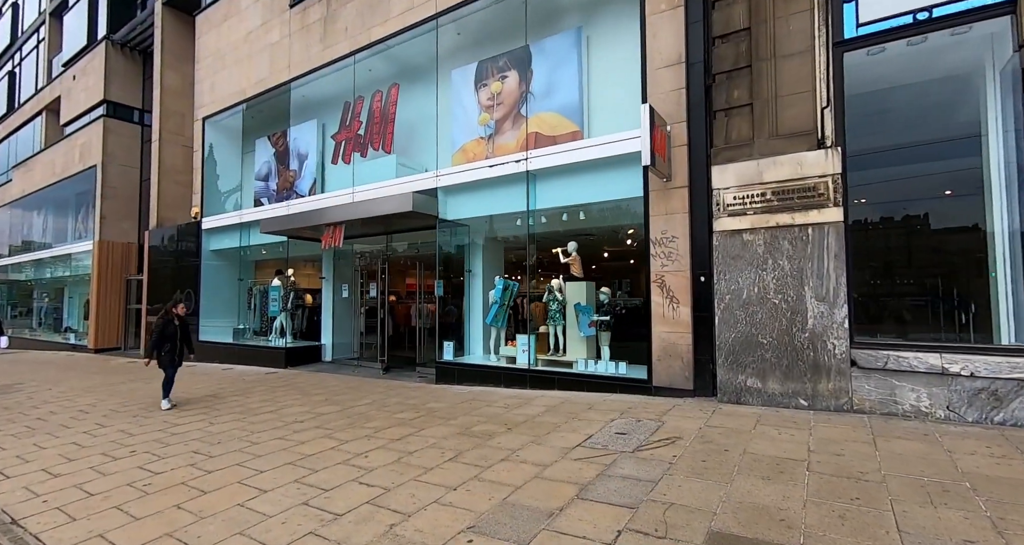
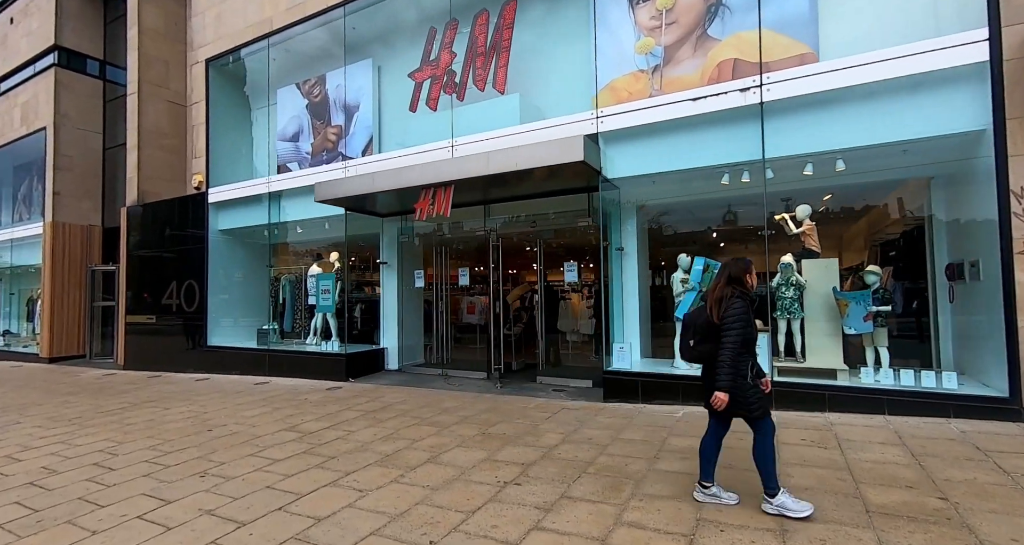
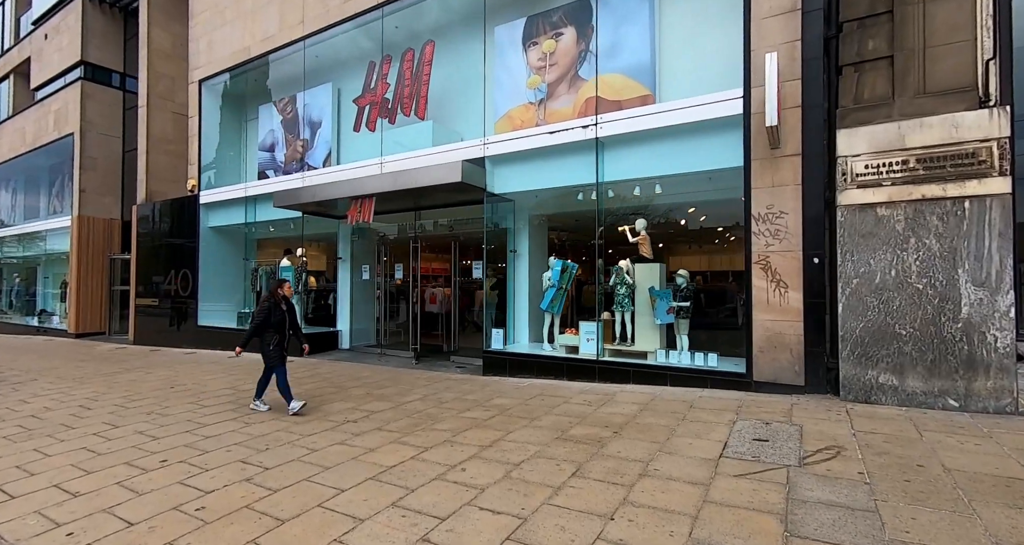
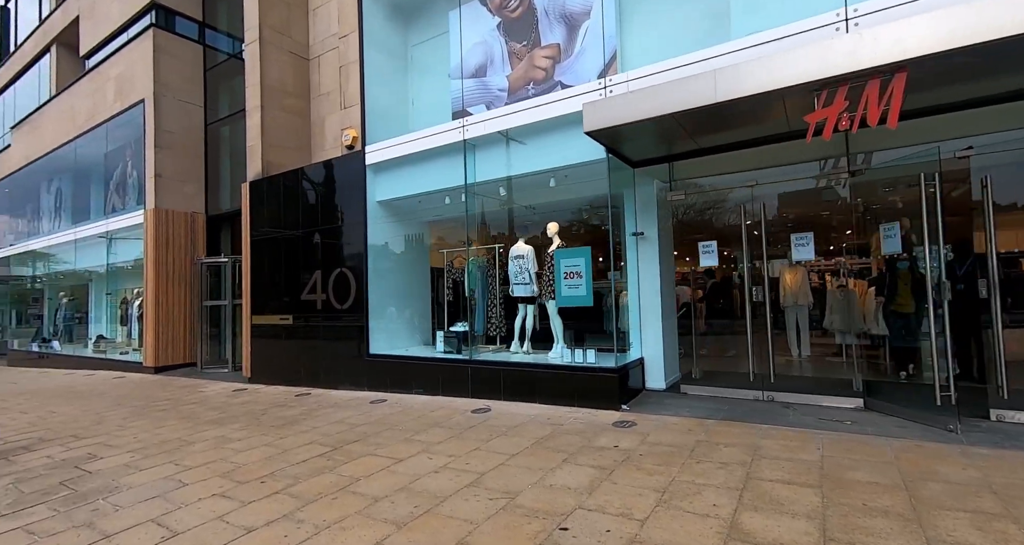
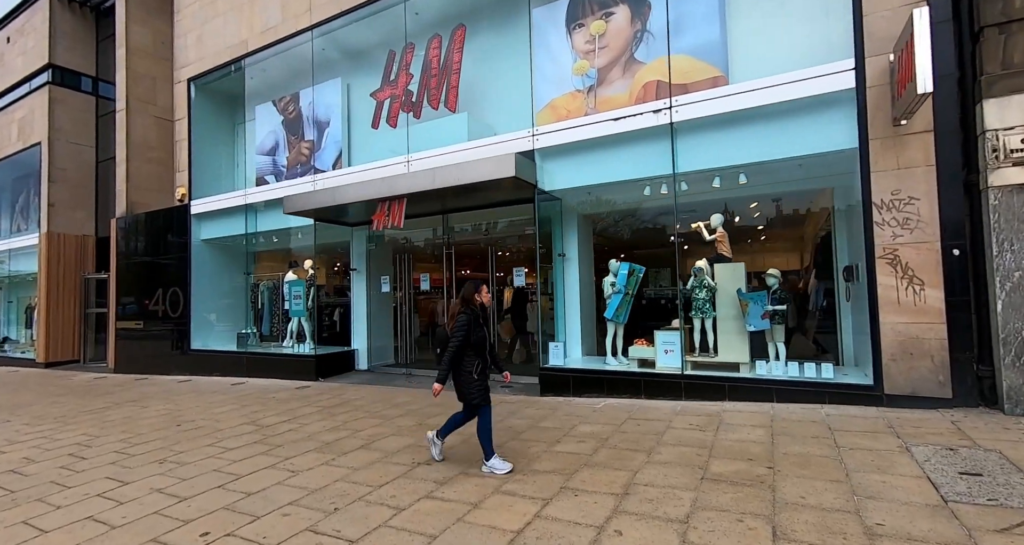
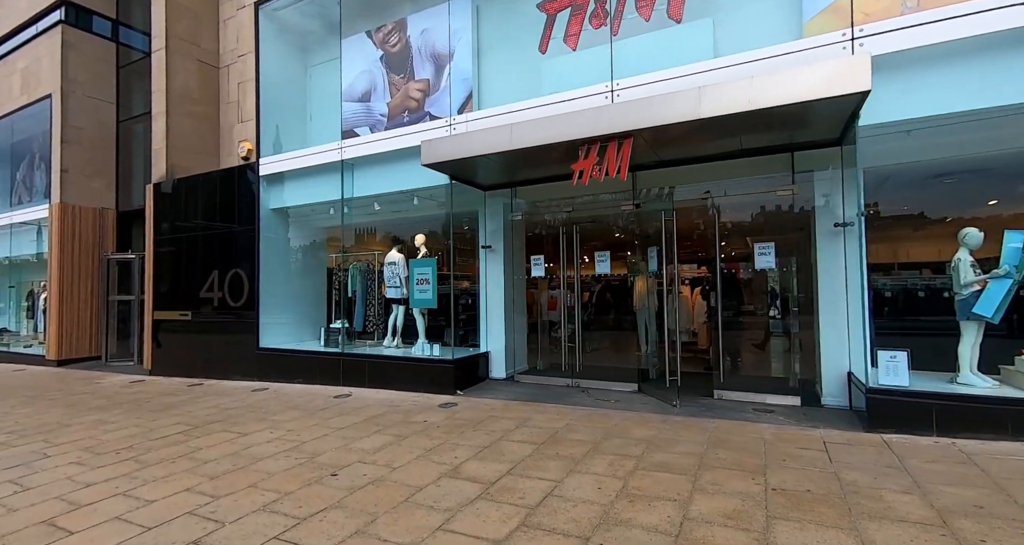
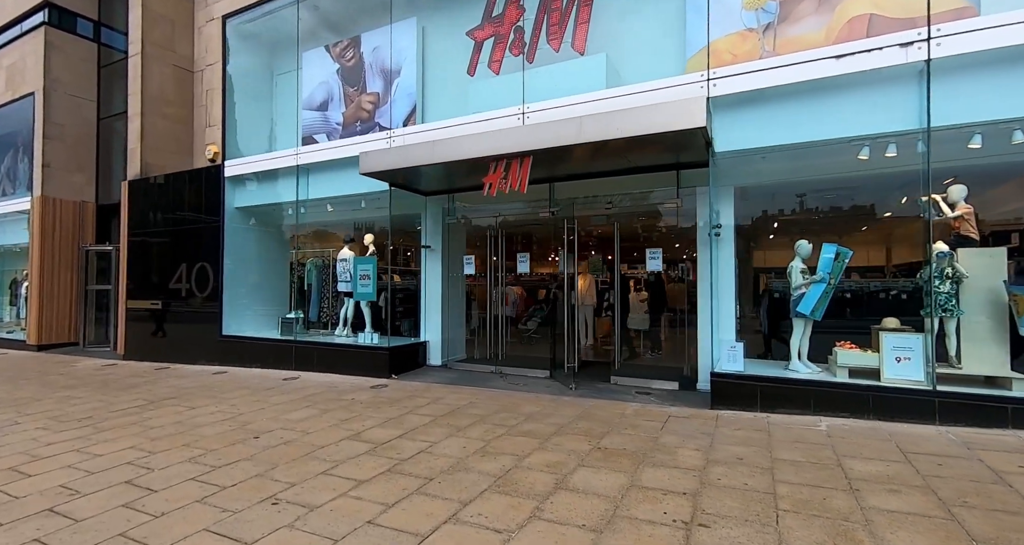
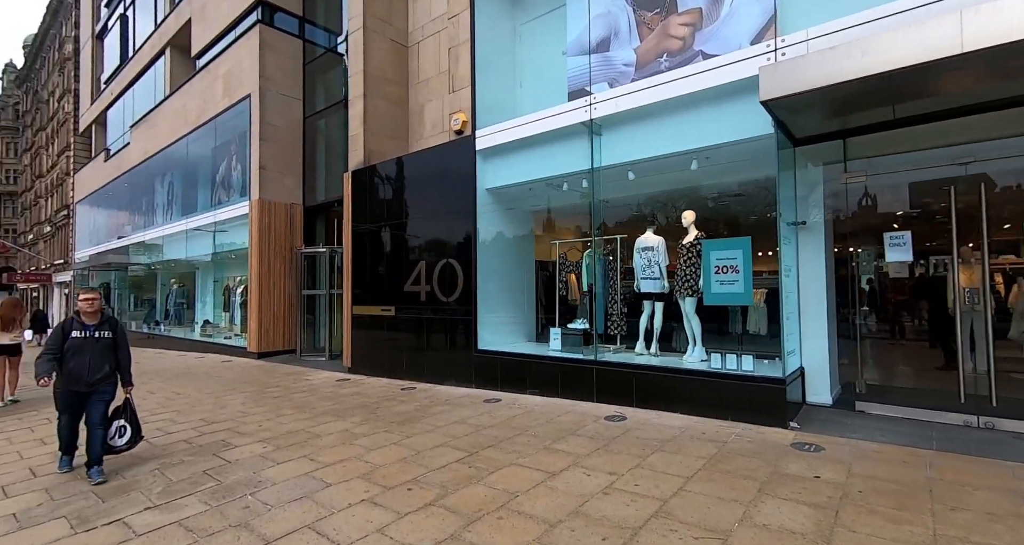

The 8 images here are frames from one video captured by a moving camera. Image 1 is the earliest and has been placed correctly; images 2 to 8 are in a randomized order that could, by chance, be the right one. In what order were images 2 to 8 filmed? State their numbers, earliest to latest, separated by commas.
3, 5, 2, 7, 6, 4, 8
